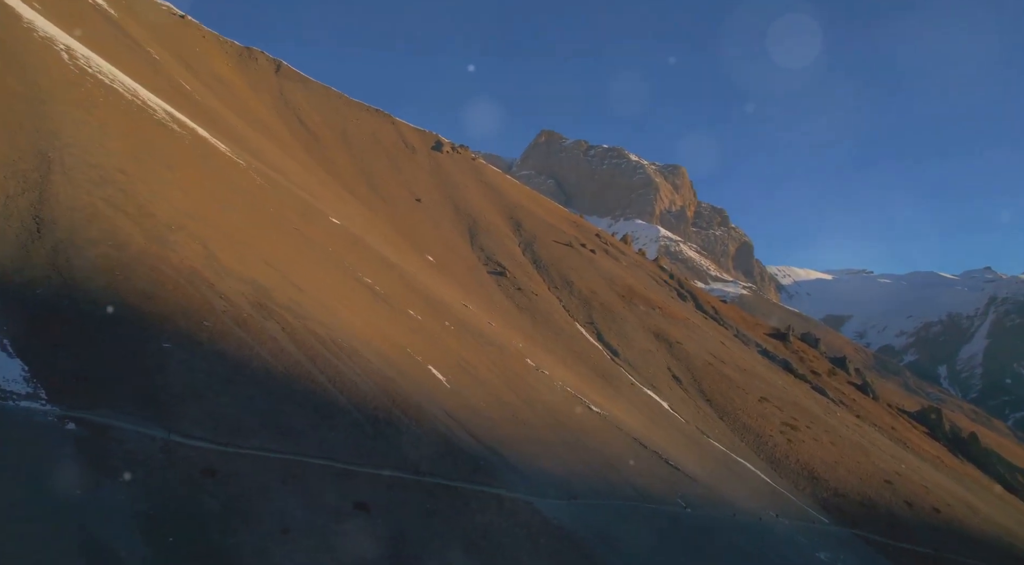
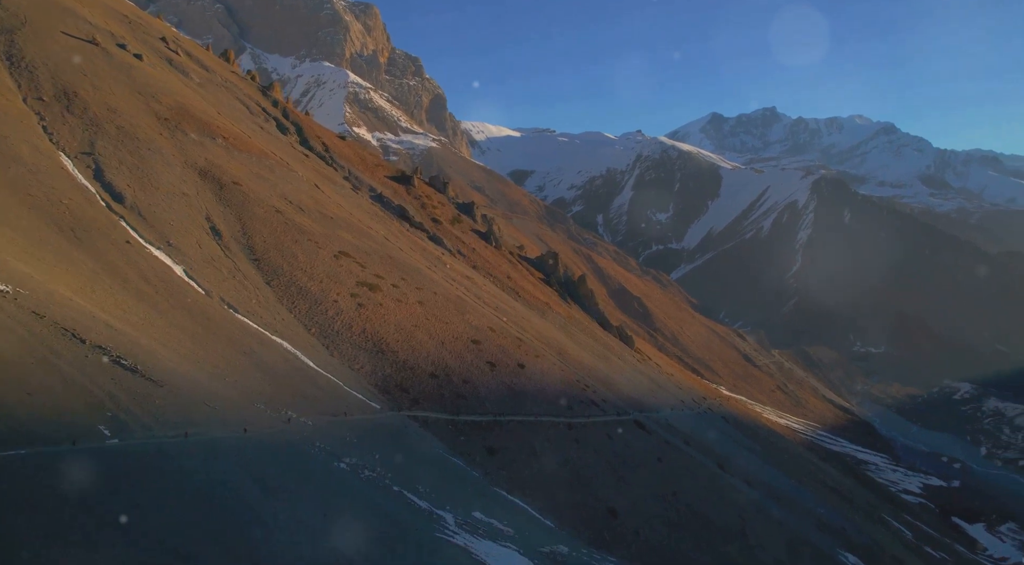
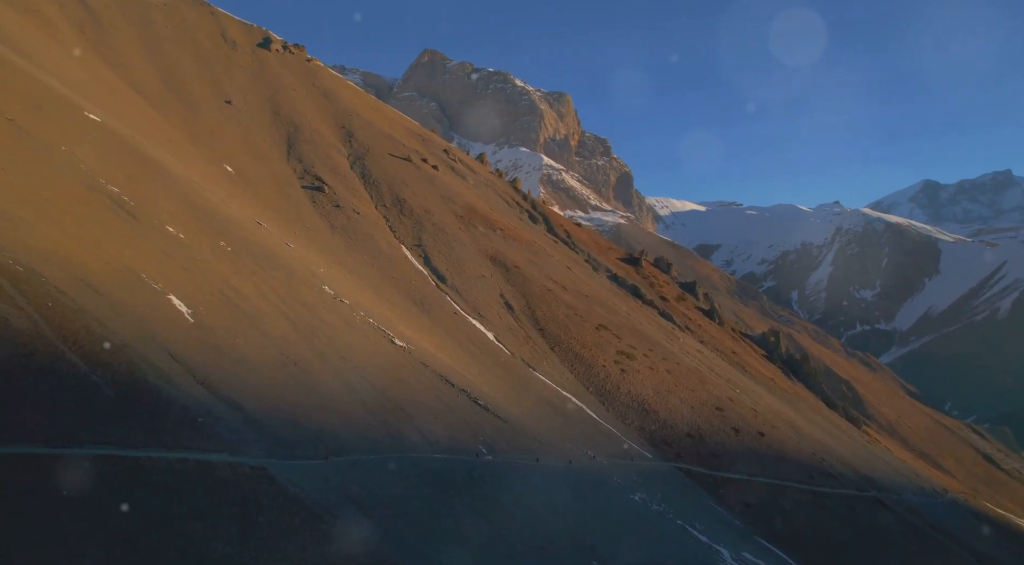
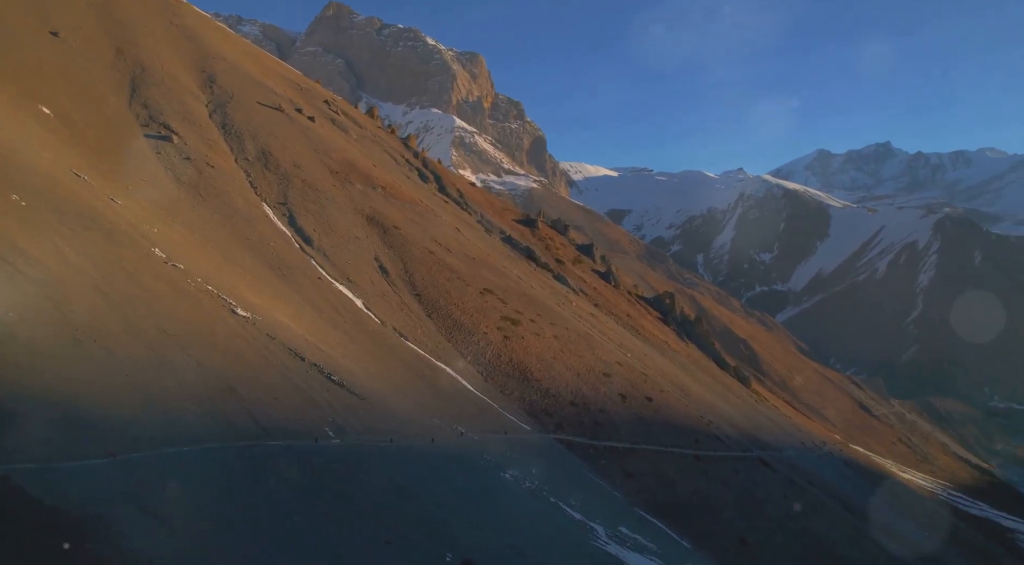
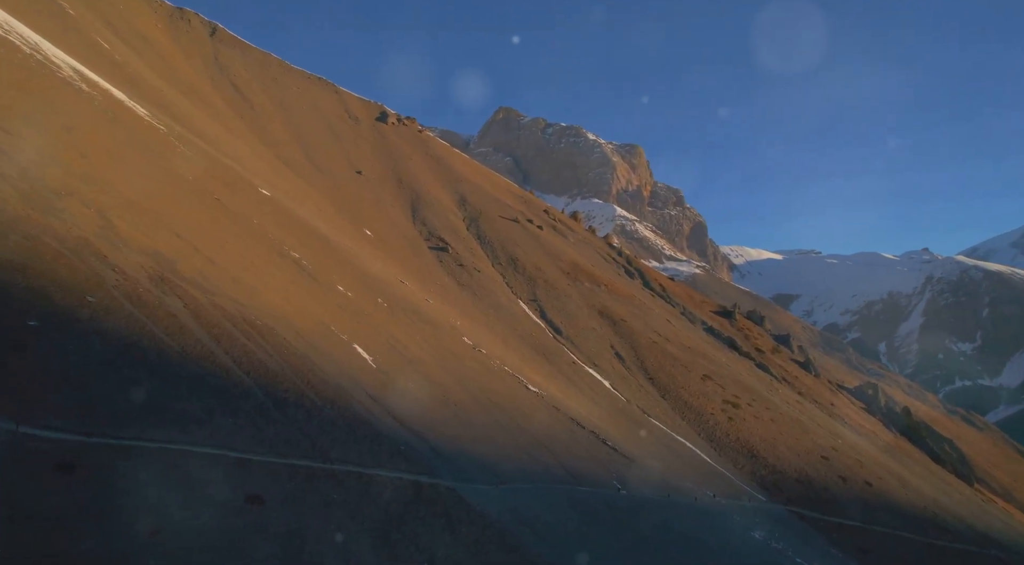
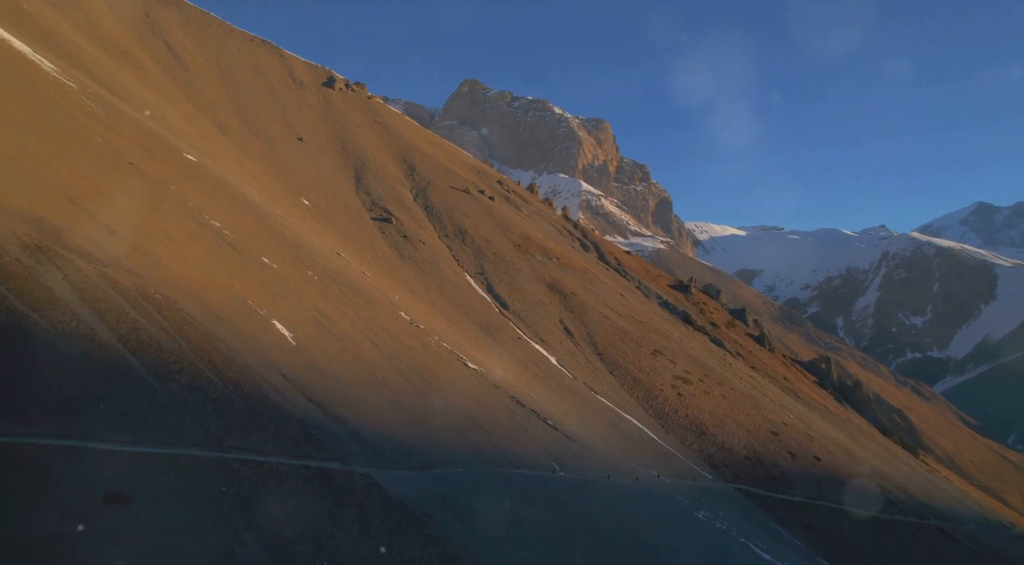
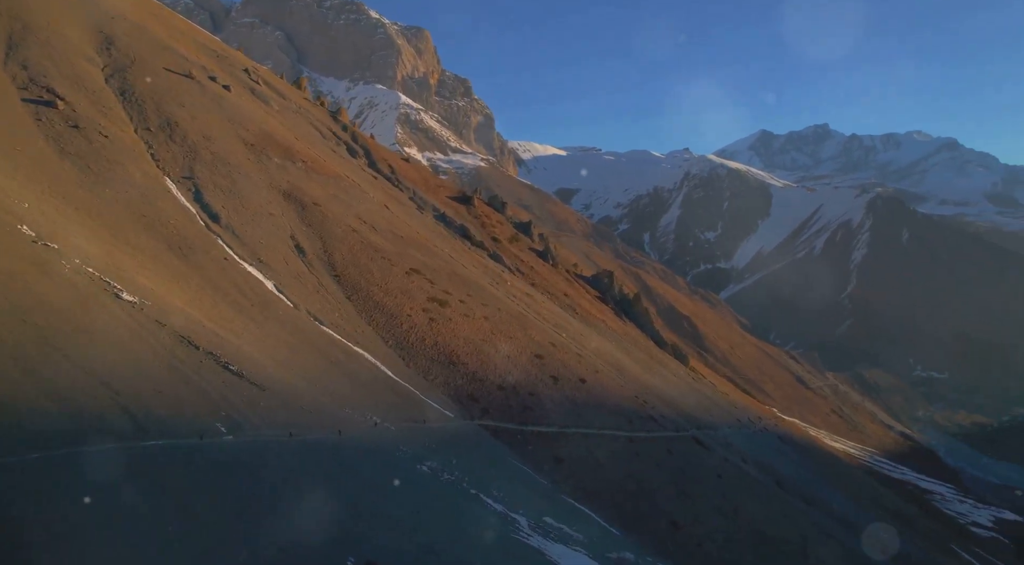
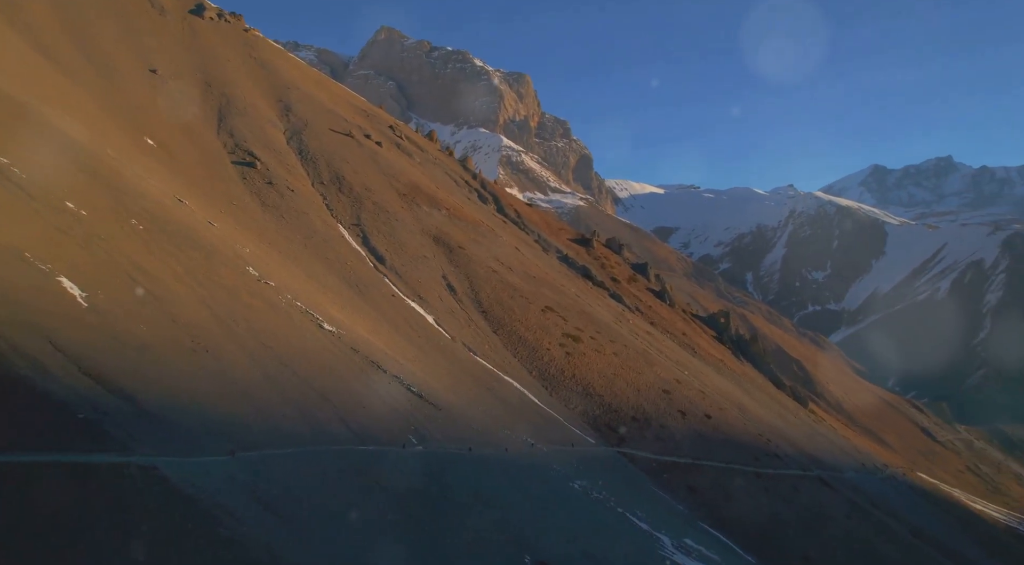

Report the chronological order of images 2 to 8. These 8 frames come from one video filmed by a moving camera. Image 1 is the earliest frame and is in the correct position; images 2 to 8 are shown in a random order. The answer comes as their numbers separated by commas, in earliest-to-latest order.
5, 6, 3, 8, 4, 7, 2
